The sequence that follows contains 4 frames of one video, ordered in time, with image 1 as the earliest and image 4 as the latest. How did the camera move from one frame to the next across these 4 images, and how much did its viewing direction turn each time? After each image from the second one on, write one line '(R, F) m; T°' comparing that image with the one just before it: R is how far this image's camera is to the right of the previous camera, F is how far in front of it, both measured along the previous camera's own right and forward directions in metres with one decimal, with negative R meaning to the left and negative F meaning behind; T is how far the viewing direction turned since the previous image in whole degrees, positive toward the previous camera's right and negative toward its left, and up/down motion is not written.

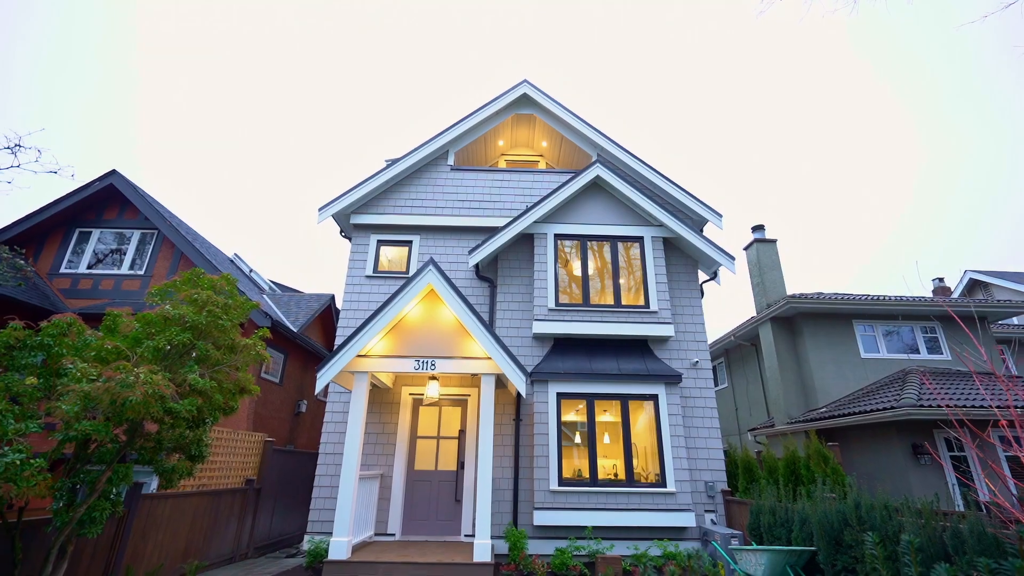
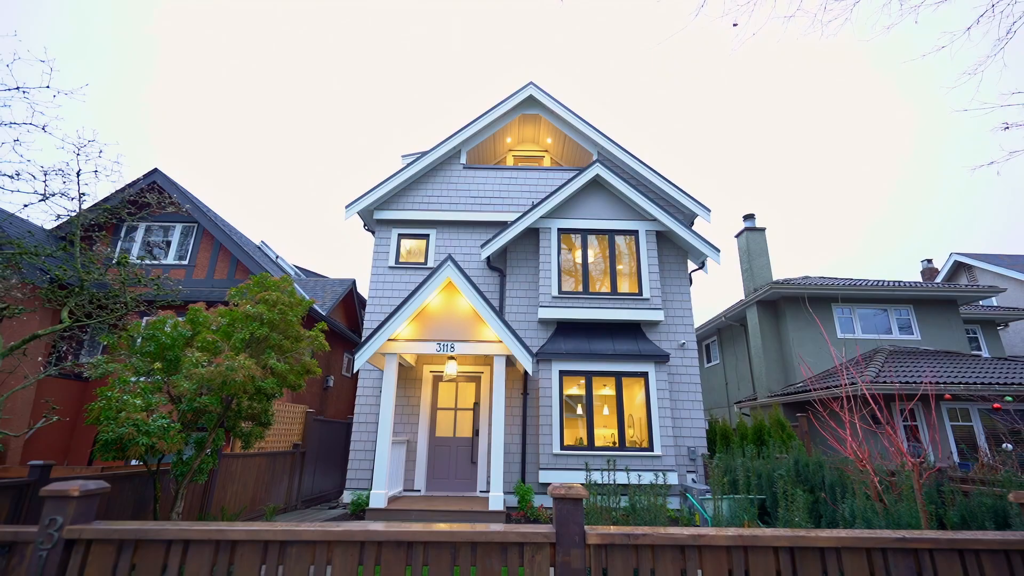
(0.0, -1.1) m; -1°
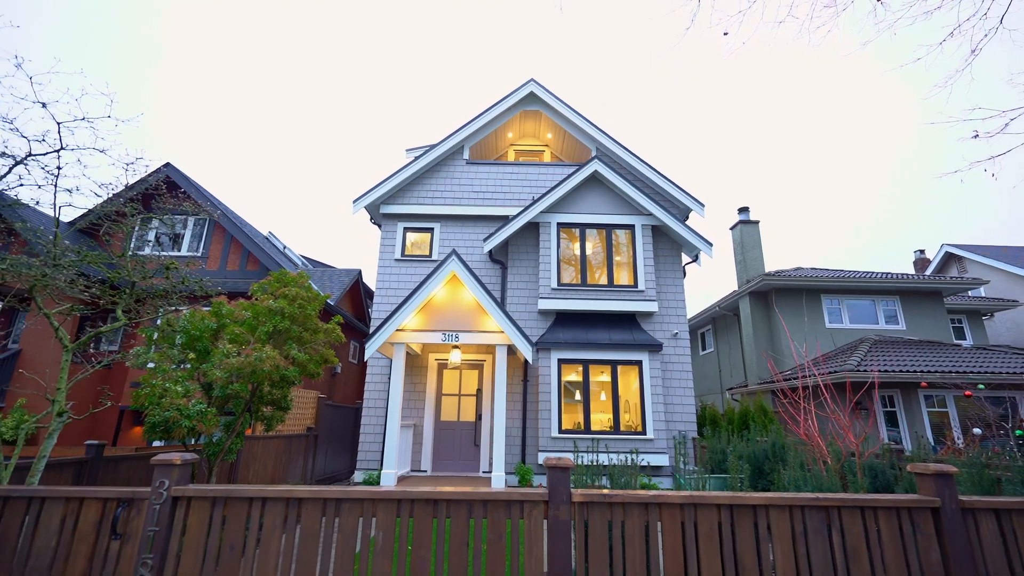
(0.0, -0.5) m; 0°
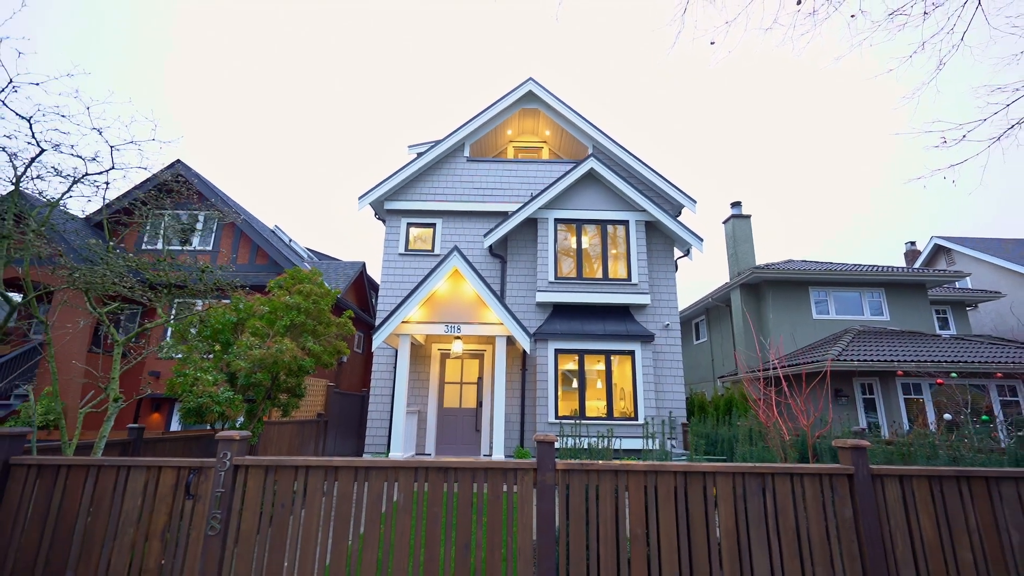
(0.0, -0.5) m; 0°
